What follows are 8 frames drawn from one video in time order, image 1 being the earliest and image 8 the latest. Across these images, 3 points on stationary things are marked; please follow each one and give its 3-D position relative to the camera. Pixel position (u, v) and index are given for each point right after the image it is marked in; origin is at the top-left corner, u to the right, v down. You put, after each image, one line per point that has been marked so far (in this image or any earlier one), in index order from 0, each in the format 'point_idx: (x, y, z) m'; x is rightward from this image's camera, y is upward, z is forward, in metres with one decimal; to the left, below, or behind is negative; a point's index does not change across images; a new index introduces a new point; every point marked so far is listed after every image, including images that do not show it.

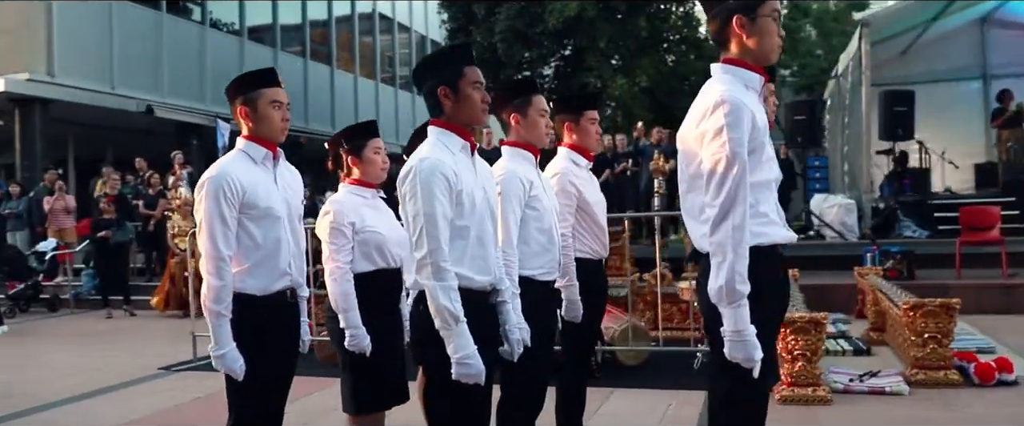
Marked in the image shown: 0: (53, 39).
0: (-8.5, +3.5, +15.9) m
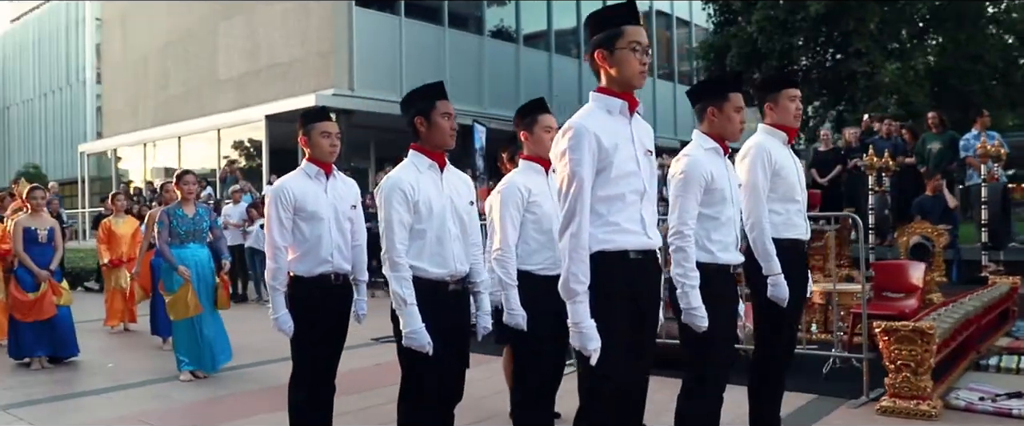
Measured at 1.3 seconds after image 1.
0: (-3.4, +3.7, +18.7) m
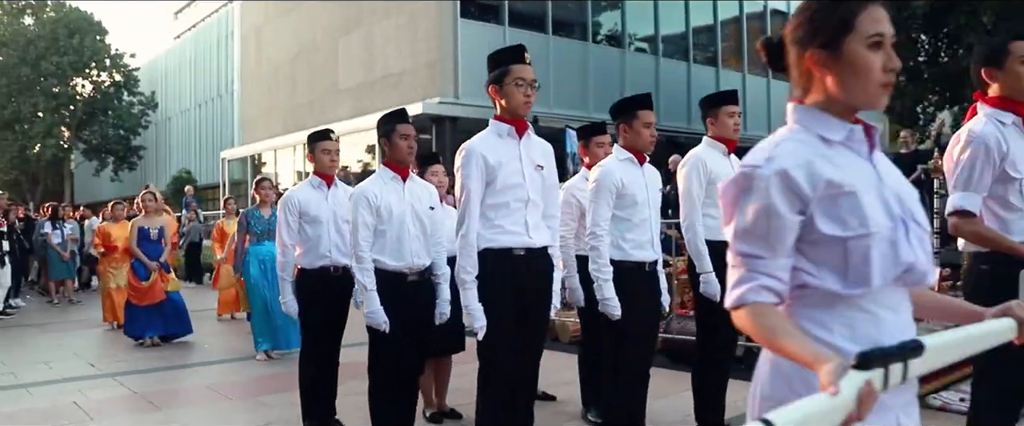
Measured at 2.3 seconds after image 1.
0: (-1.1, +3.6, +19.8) m
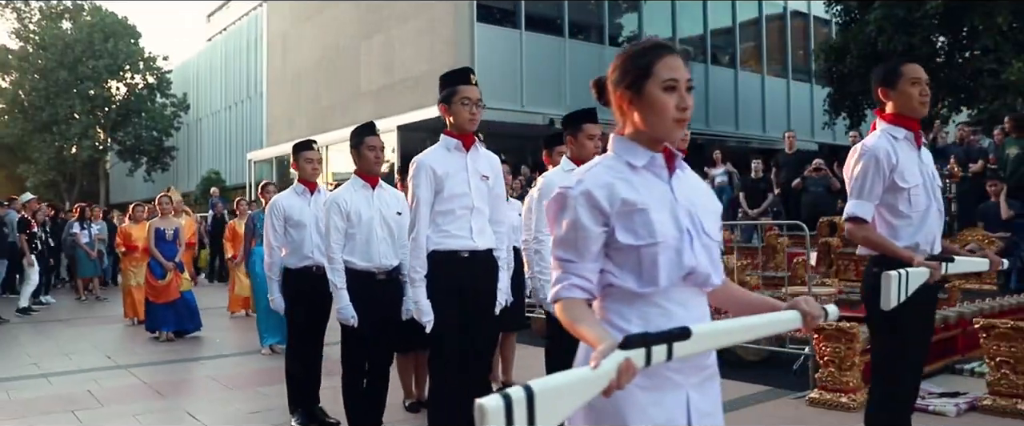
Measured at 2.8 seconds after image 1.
0: (-0.8, +3.6, +20.2) m
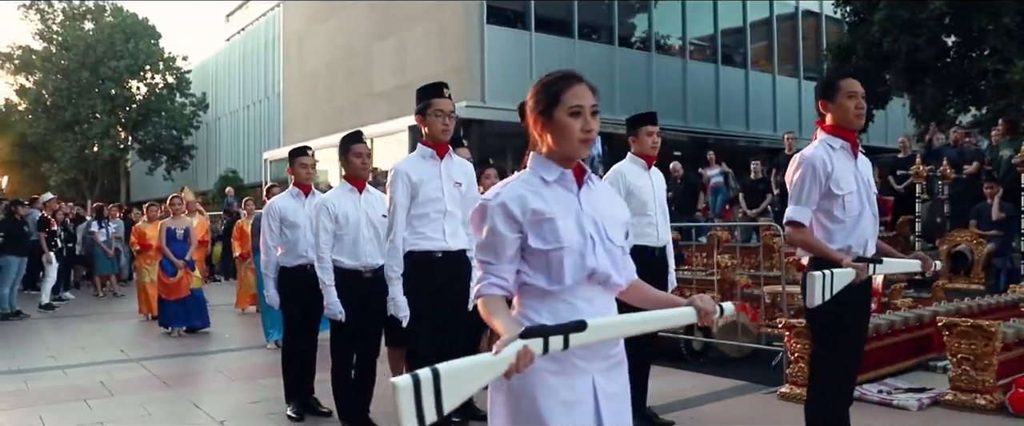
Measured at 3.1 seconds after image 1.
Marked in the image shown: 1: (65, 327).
0: (-0.6, +3.6, +20.5) m
1: (-6.6, -1.7, +12.0) m
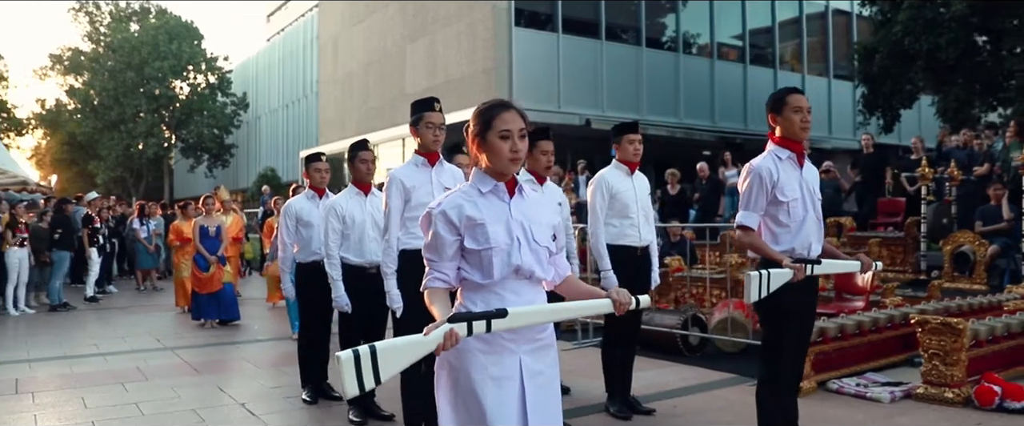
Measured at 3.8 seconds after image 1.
0: (0.0, +3.7, +21.0) m
1: (-6.4, -1.7, +12.7) m
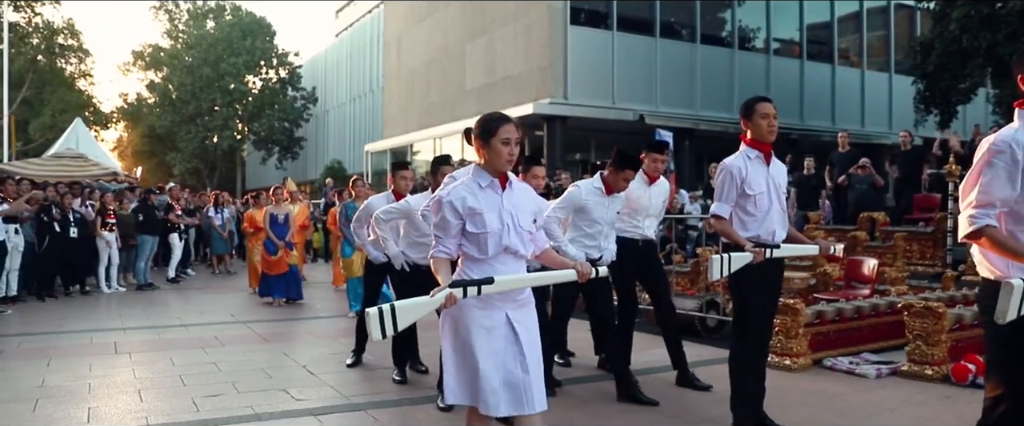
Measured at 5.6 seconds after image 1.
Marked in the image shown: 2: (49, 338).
0: (+1.4, +3.8, +21.7) m
1: (-5.6, -1.5, +14.0) m
2: (-5.2, -1.4, +9.0) m
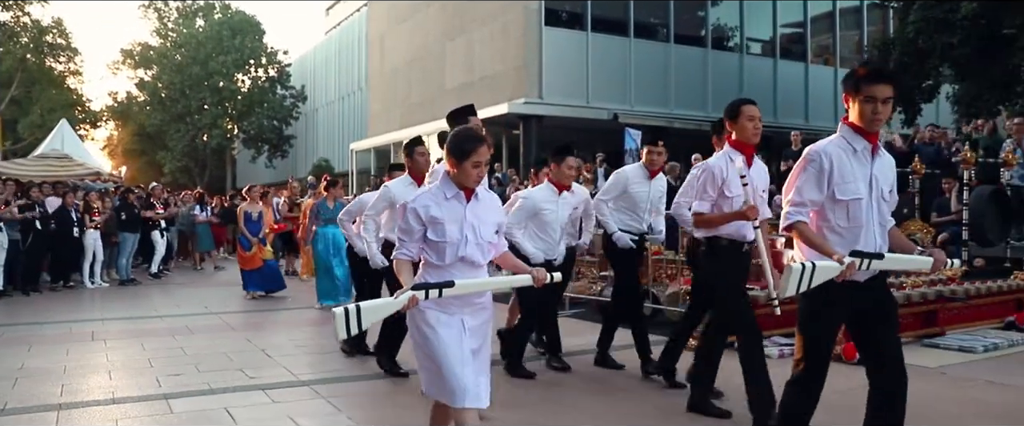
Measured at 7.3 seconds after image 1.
0: (+0.7, +3.9, +22.4) m
1: (-6.3, -1.4, +14.7) m
2: (-5.7, -1.4, +9.7) m
